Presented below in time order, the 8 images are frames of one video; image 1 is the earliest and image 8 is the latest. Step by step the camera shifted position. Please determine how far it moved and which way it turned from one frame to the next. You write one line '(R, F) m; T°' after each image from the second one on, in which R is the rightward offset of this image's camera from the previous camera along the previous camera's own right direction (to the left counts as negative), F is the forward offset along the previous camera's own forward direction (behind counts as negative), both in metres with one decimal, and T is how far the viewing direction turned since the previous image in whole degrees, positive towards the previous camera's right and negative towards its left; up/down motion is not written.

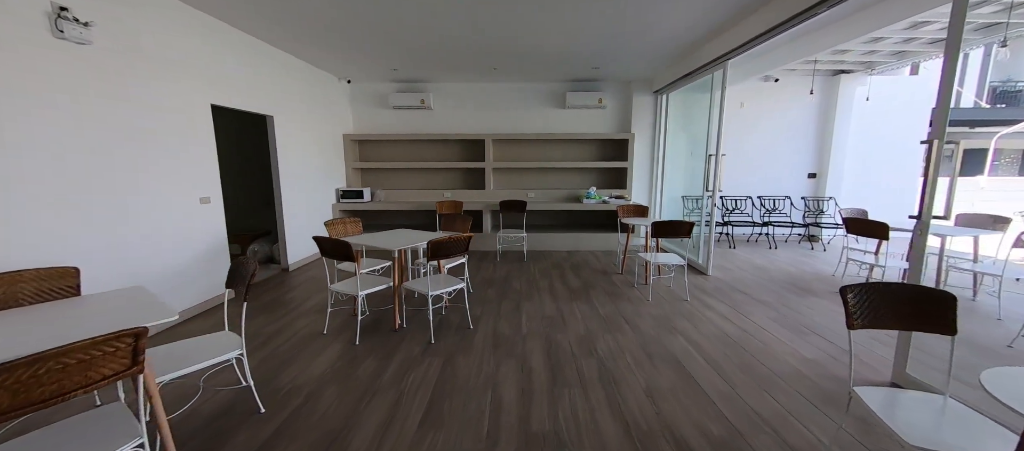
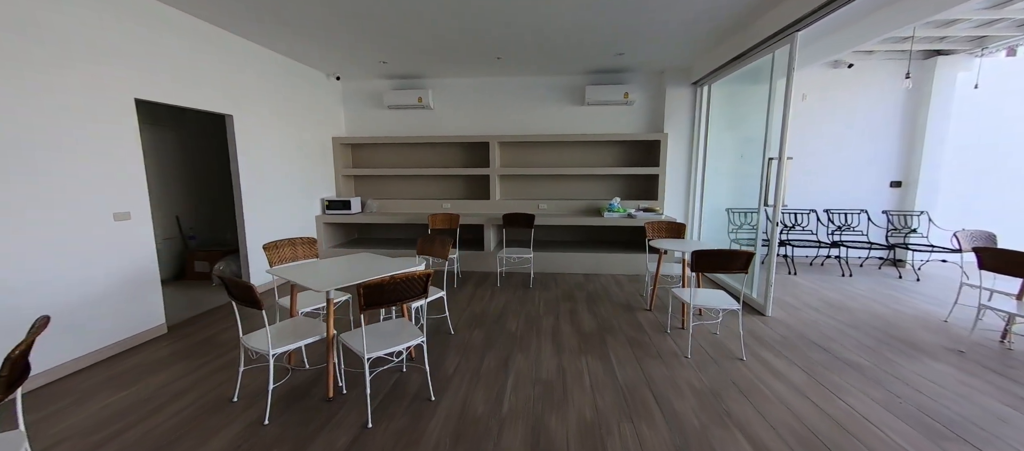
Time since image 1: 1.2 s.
(+0.3, +0.8) m; -4°
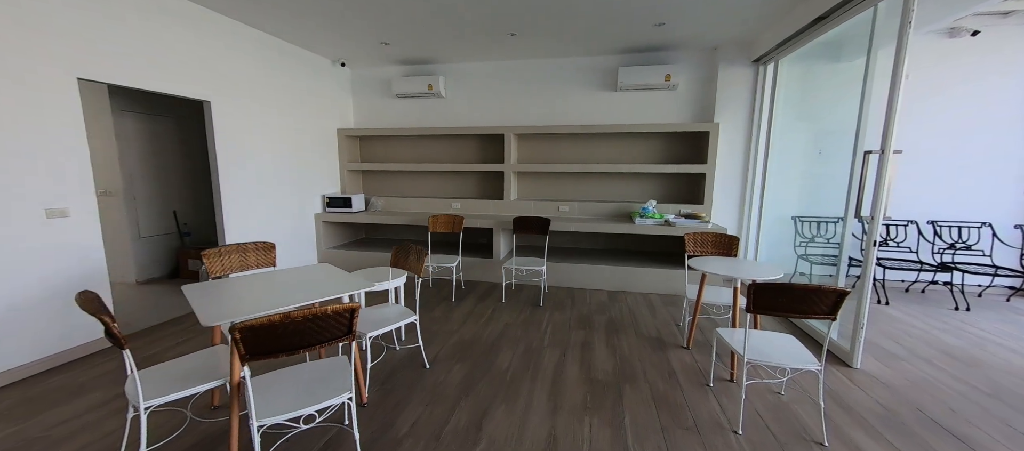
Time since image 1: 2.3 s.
(+0.3, +0.6) m; -6°
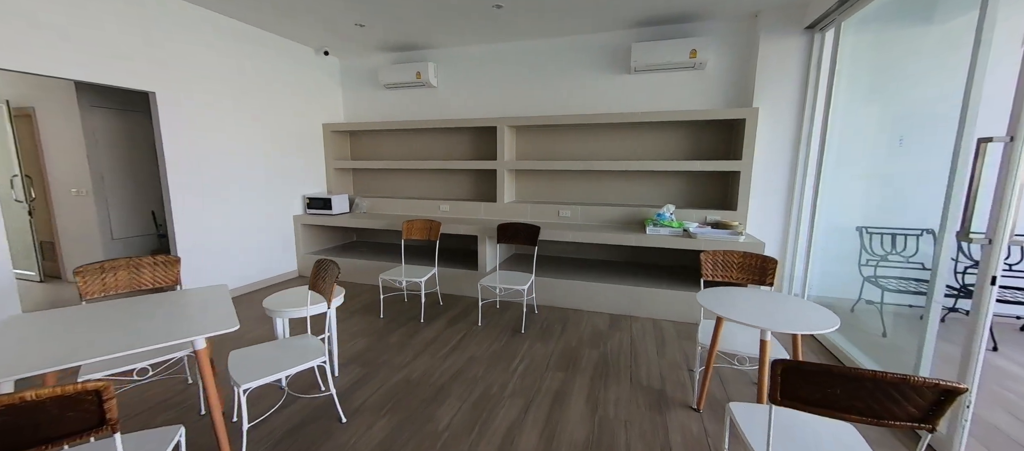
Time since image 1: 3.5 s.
(+0.5, +0.6) m; -6°
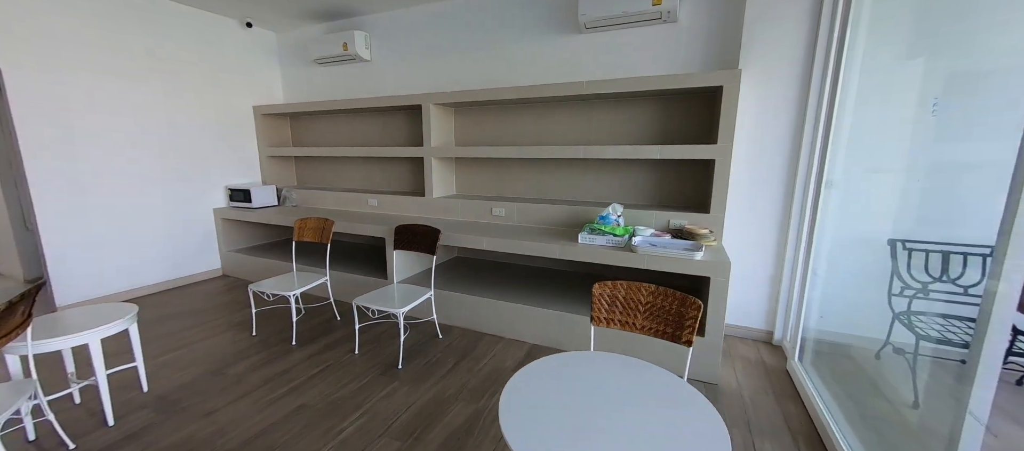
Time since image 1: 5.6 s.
(+1.0, +0.7) m; -6°
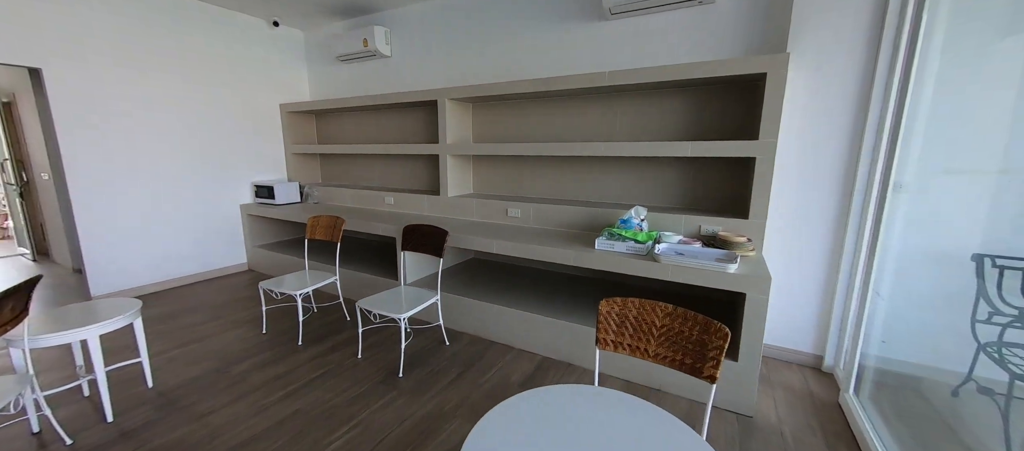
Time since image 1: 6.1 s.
(+0.1, +0.2) m; -5°
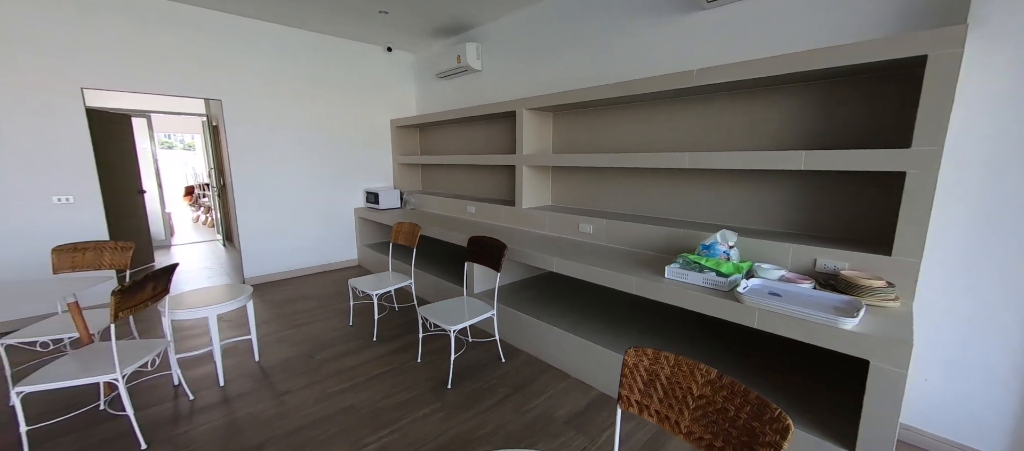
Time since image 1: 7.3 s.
(+0.3, +0.2) m; -17°
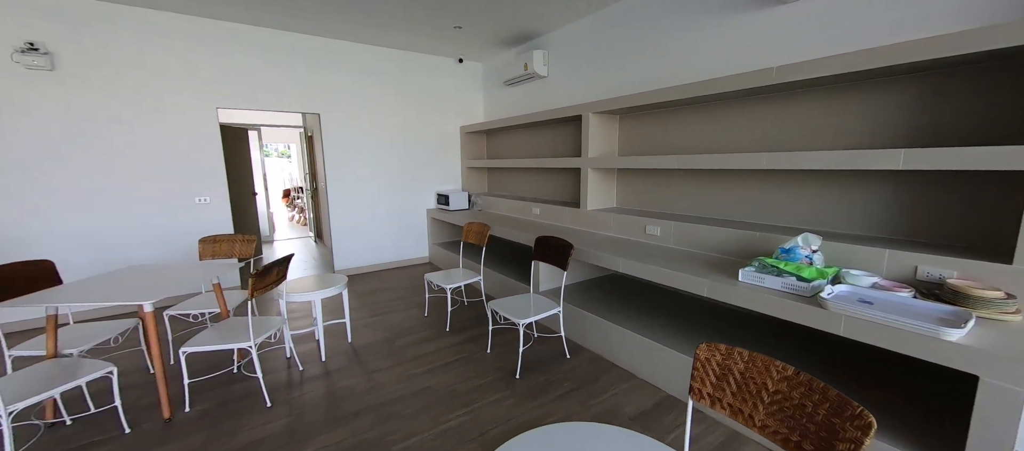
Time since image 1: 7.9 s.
(-0.1, -0.1) m; -9°
